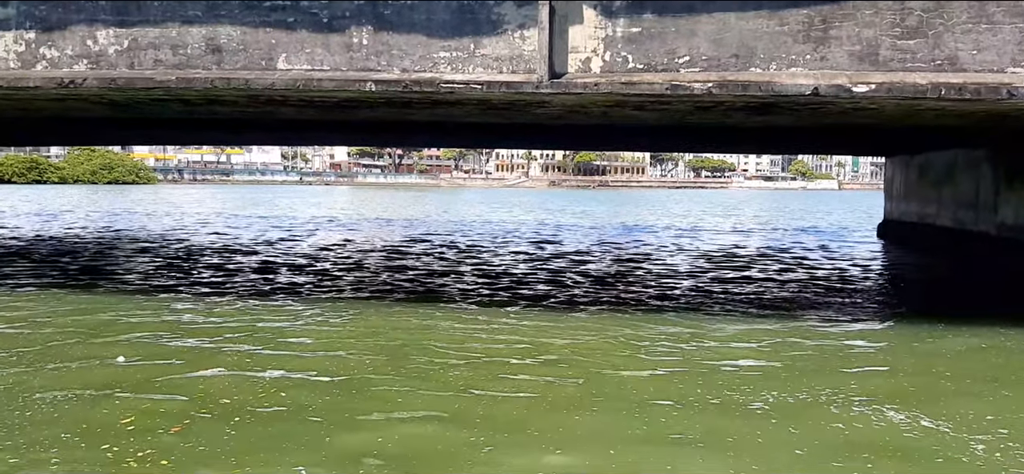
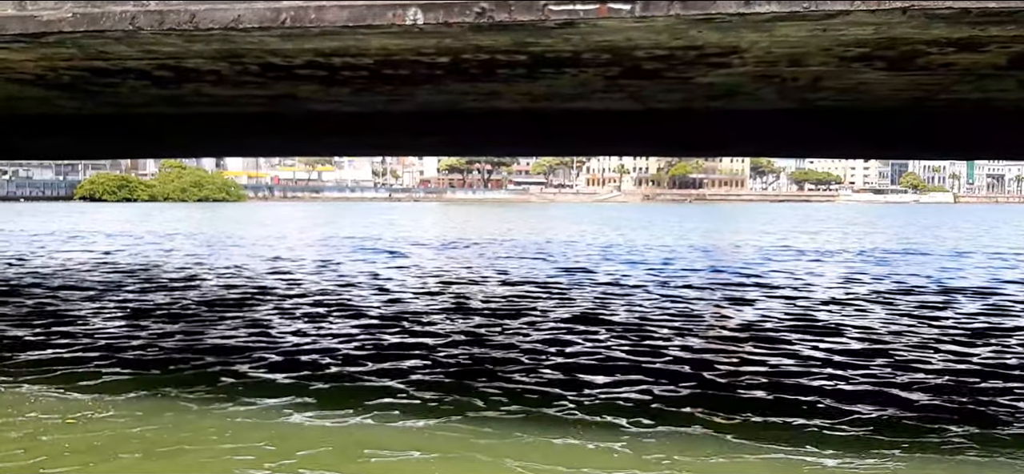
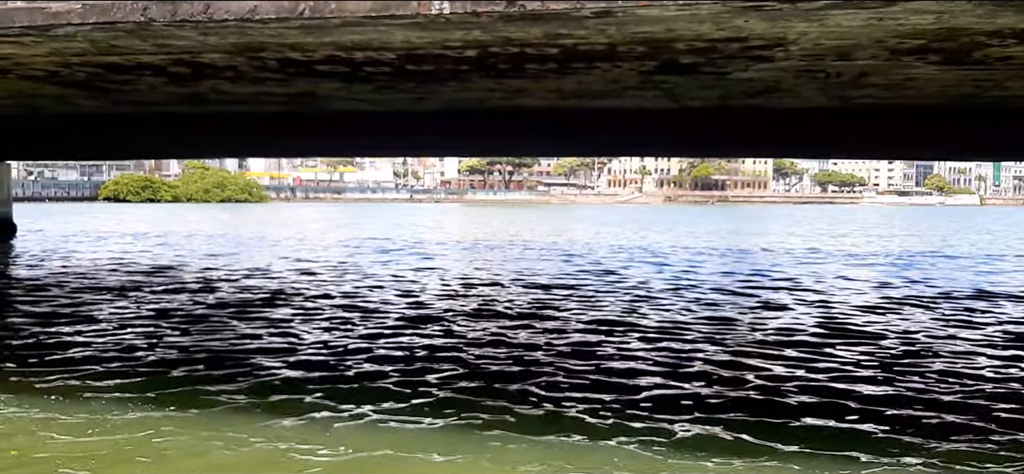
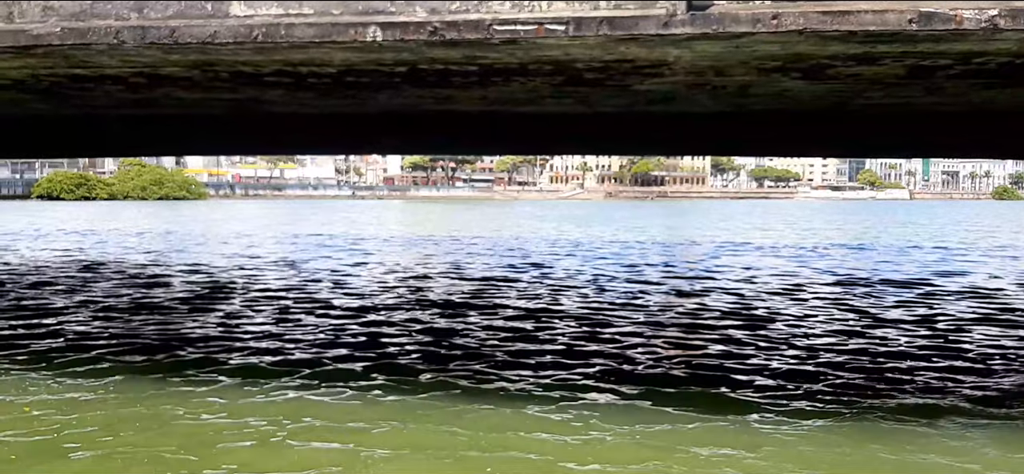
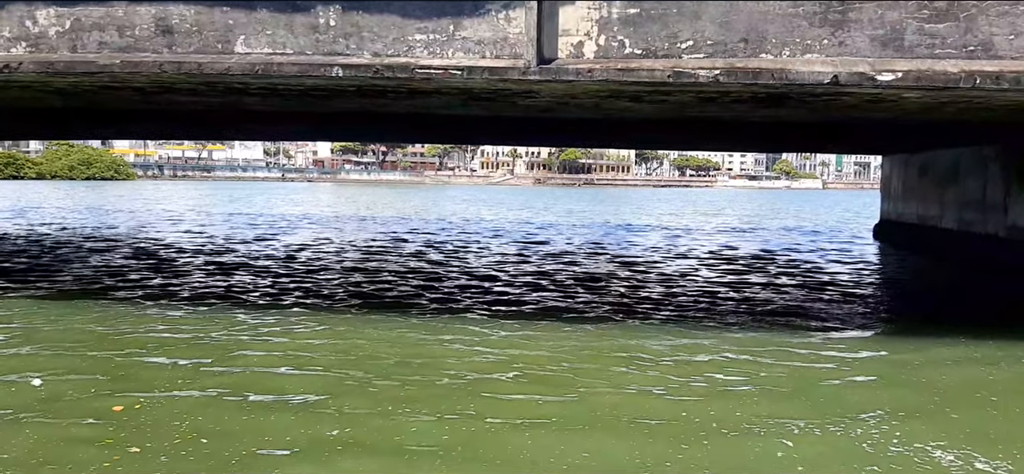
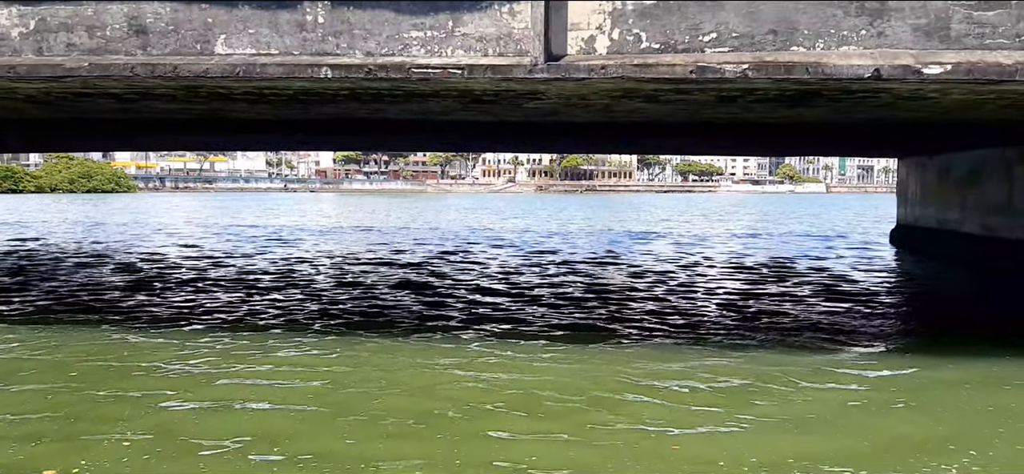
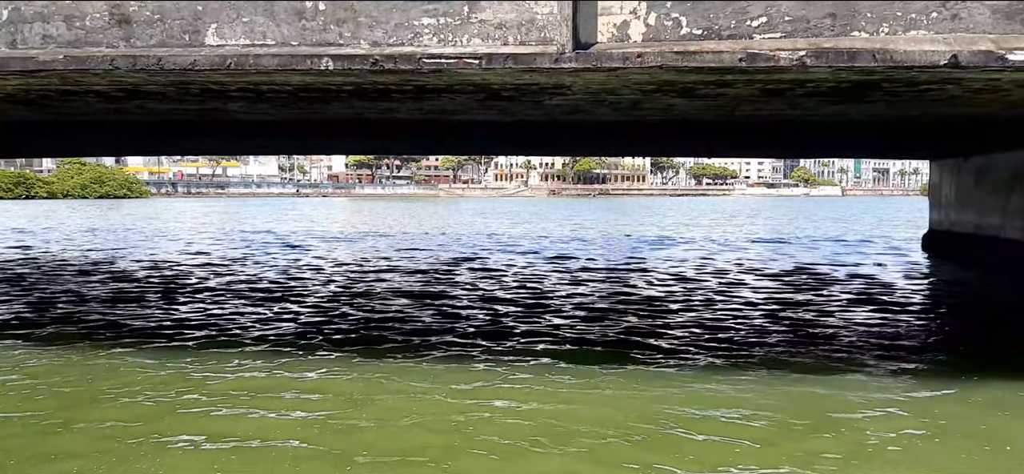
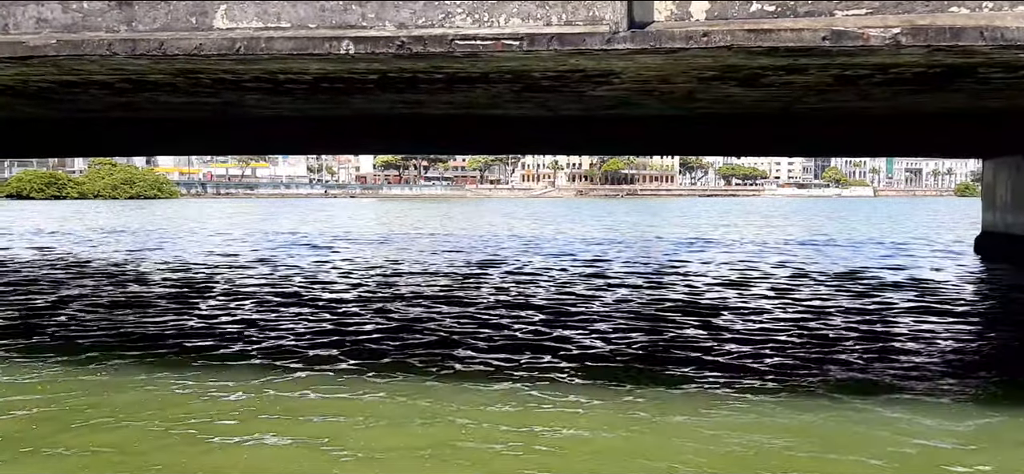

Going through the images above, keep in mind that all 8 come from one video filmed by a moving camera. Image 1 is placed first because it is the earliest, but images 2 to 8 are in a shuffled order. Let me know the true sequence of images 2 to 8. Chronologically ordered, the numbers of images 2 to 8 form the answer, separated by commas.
5, 6, 7, 8, 4, 2, 3
